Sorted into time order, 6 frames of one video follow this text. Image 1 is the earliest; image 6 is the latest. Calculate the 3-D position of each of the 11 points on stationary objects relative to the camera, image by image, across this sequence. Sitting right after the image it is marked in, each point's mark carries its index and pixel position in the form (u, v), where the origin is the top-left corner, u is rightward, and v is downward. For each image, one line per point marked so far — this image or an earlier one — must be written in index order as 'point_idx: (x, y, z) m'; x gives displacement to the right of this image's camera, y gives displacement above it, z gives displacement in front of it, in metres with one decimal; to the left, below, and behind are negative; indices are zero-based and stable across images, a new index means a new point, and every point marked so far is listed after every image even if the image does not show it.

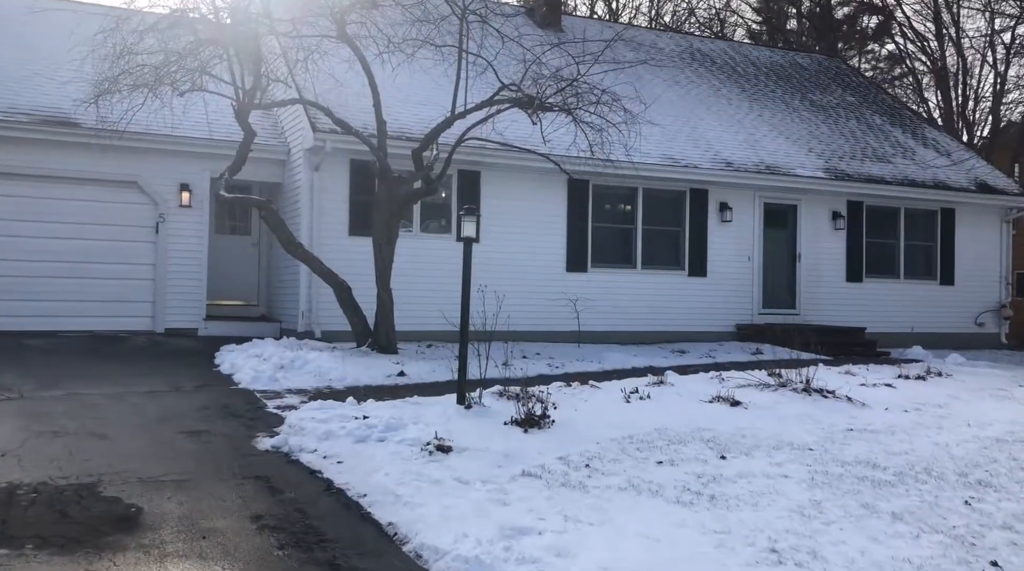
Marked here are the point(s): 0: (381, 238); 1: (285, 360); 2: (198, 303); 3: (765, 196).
0: (-1.7, +0.6, +11.7) m
1: (-2.5, -0.8, +10.2) m
2: (-4.7, -0.3, +13.6) m
3: (+4.6, +1.7, +16.8) m
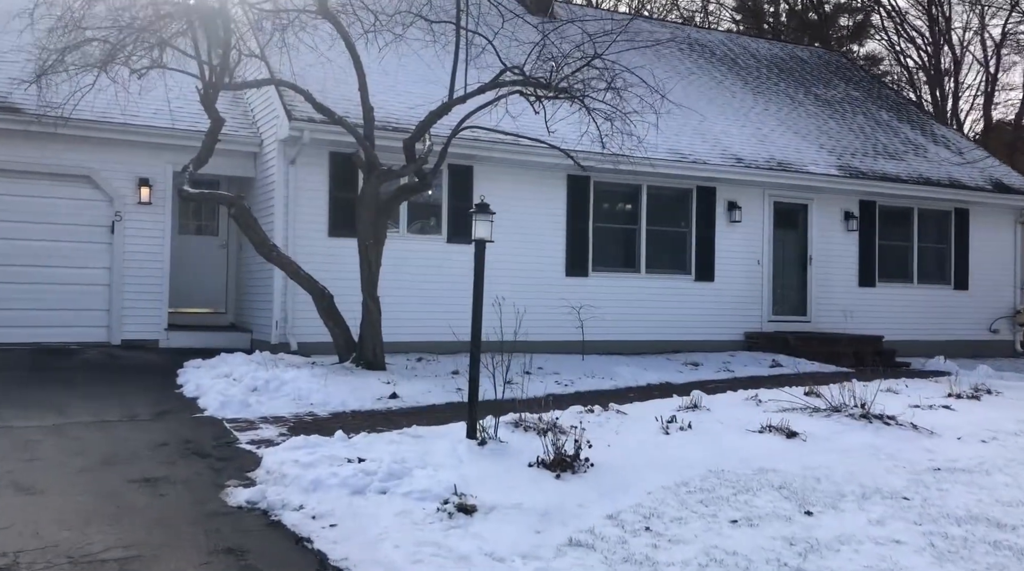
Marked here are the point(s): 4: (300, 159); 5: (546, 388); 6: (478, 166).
0: (-1.6, +0.5, +10.3) m
1: (-2.4, -0.9, +8.8) m
2: (-4.7, -0.4, +12.2) m
3: (+4.5, +1.6, +15.7) m
4: (-2.8, +1.7, +12.1) m
5: (+0.4, -1.1, +9.9) m
6: (-0.5, +1.7, +13.2) m
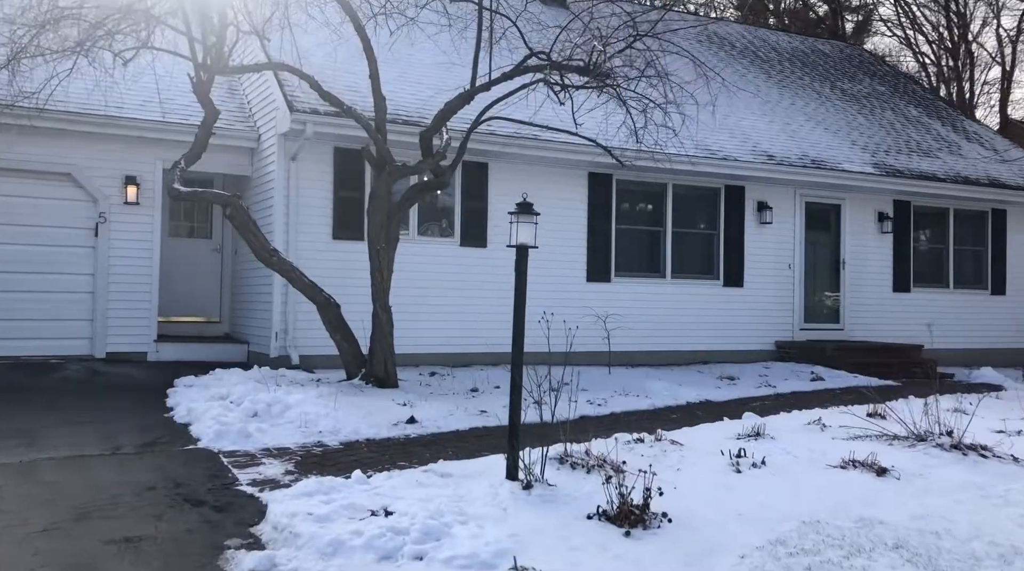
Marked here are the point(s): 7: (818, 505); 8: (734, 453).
0: (-1.4, +0.4, +9.3) m
1: (-2.1, -1.0, +7.8) m
2: (-4.4, -0.4, +11.1) m
3: (+4.7, +1.5, +14.7) m
4: (-2.5, +1.6, +11.0) m
5: (+0.6, -1.2, +8.9) m
6: (-0.2, +1.6, +12.2) m
7: (+1.8, -1.3, +5.5) m
8: (+1.6, -1.2, +6.6) m
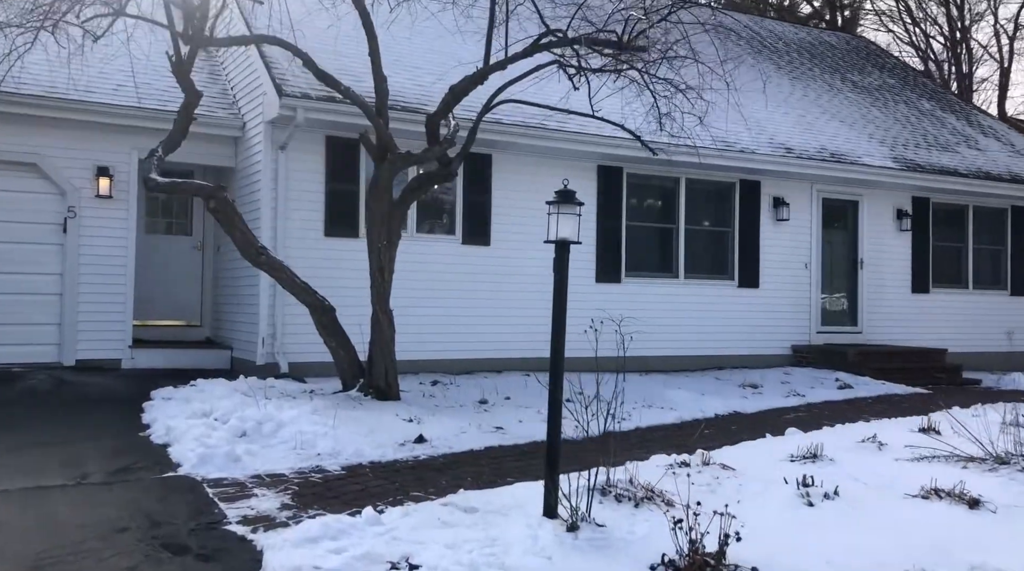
0: (-1.2, +0.4, +8.4) m
1: (-2.0, -1.0, +6.8) m
2: (-4.3, -0.5, +10.2) m
3: (+4.7, +1.5, +13.9) m
4: (-2.4, +1.6, +10.1) m
5: (+0.8, -1.2, +8.0) m
6: (-0.2, +1.6, +11.3) m
7: (+2.0, -1.3, +4.6) m
8: (+1.8, -1.2, +5.7) m
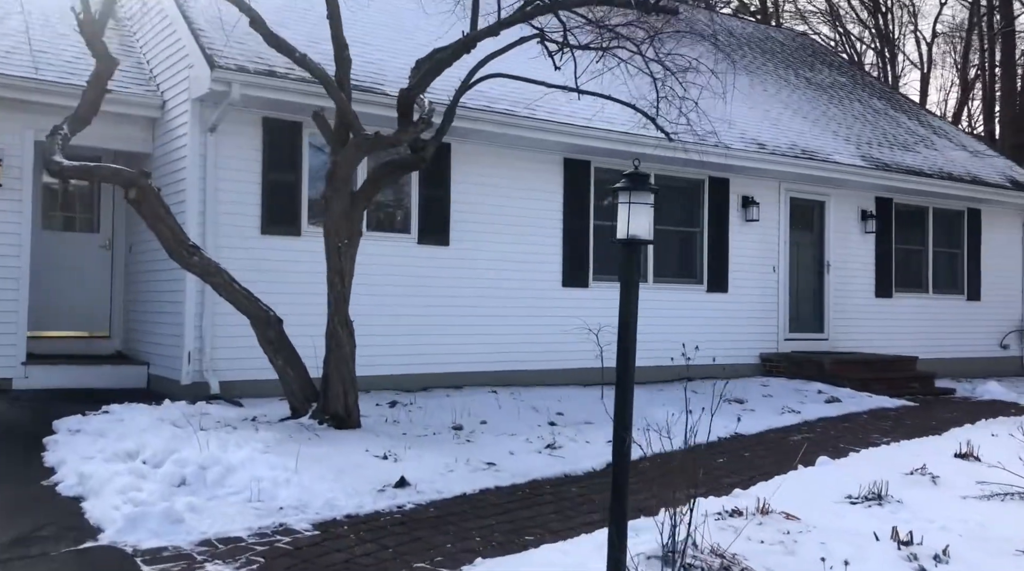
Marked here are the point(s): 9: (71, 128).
0: (-1.4, +0.4, +7.1) m
1: (-1.9, -1.1, +5.4) m
2: (-4.6, -0.5, +8.5) m
3: (+4.0, +1.4, +13.2) m
4: (-2.7, +1.5, +8.6) m
5: (+0.7, -1.3, +6.9) m
6: (-0.6, +1.6, +10.1) m
7: (+2.3, -1.4, +3.6) m
8: (+1.9, -1.3, +4.7) m
9: (-3.6, +1.3, +7.4) m
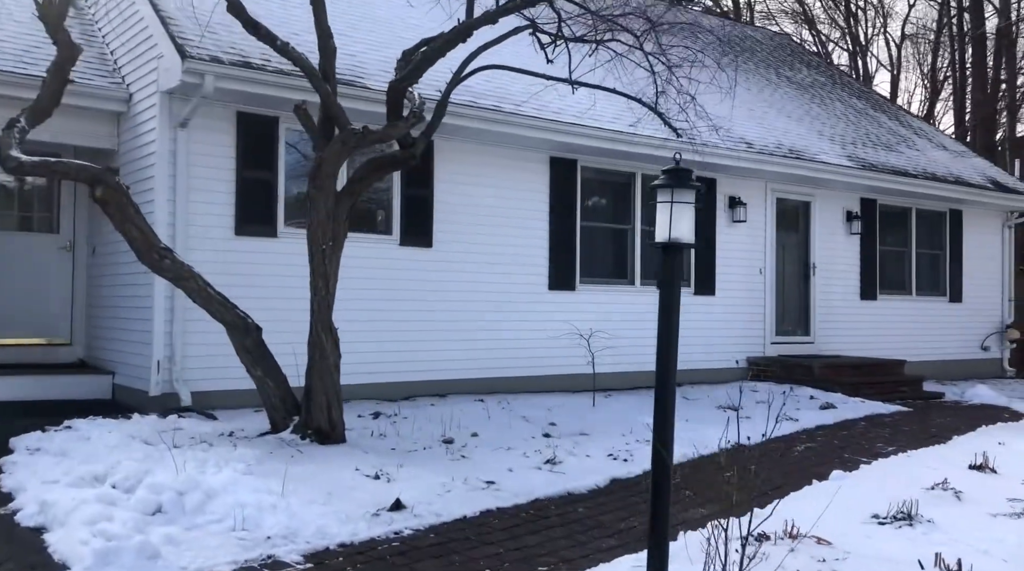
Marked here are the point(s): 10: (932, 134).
0: (-1.4, +0.3, +6.6) m
1: (-1.9, -1.1, +4.9) m
2: (-4.7, -0.6, +7.9) m
3: (+3.8, +1.4, +12.9) m
4: (-2.8, +1.5, +8.1) m
5: (+0.7, -1.3, +6.5) m
6: (-0.7, +1.5, +9.6) m
7: (+2.4, -1.4, +3.3) m
8: (+2.0, -1.3, +4.4) m
9: (-3.6, +1.2, +6.8) m
10: (+7.7, +2.8, +16.9) m
